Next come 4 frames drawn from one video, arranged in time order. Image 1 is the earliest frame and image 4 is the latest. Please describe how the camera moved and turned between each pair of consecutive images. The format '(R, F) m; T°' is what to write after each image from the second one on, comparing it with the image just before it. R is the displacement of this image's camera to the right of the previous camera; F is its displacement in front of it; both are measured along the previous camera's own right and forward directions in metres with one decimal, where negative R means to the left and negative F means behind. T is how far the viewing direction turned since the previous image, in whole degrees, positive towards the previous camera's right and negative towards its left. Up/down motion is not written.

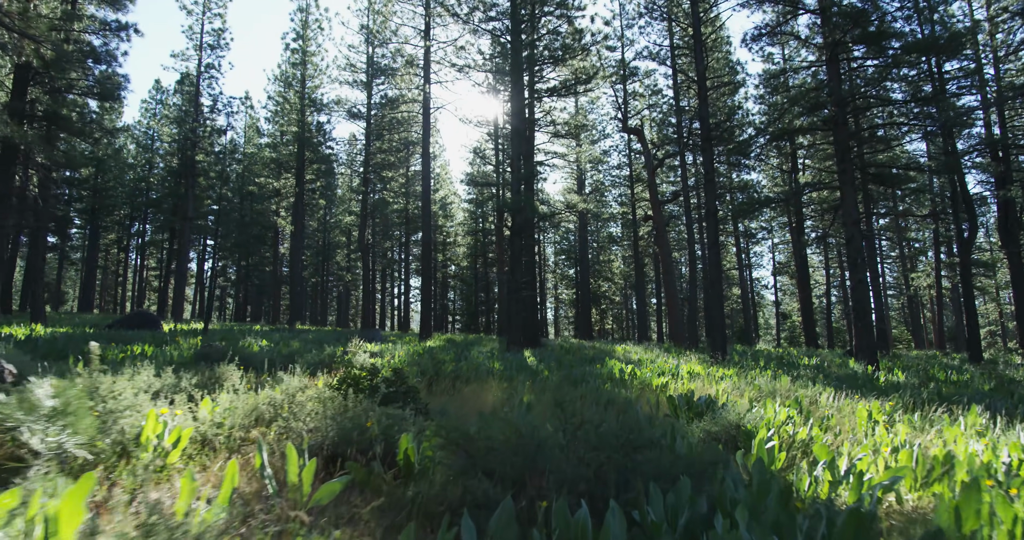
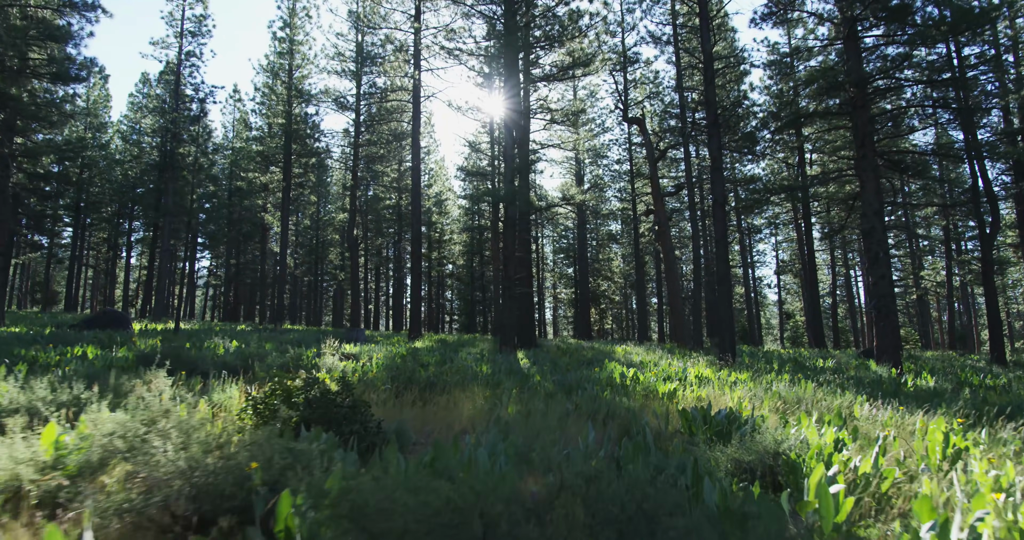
(+0.1, +0.8) m; 0°
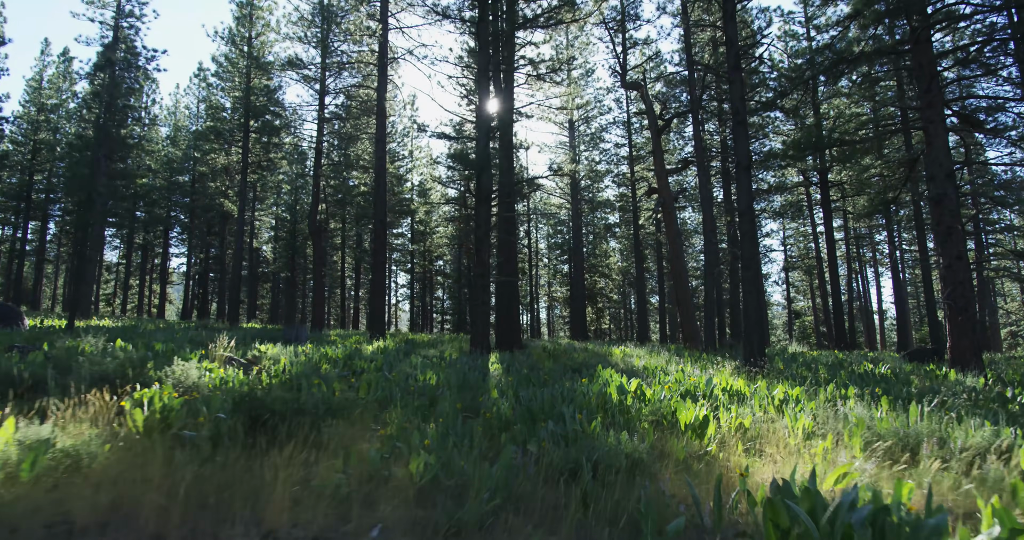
(+0.4, +2.0) m; 0°
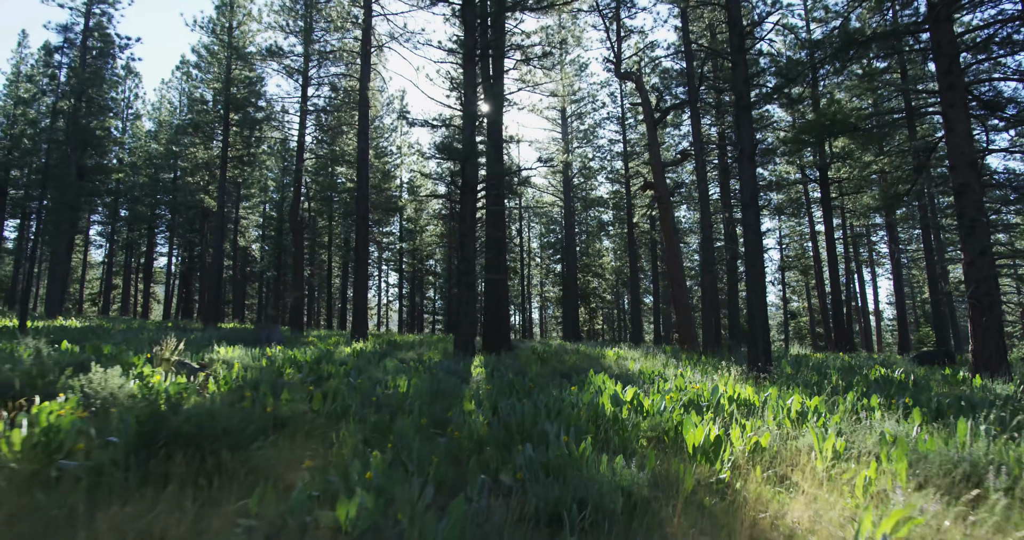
(+0.1, +0.6) m; +1°
